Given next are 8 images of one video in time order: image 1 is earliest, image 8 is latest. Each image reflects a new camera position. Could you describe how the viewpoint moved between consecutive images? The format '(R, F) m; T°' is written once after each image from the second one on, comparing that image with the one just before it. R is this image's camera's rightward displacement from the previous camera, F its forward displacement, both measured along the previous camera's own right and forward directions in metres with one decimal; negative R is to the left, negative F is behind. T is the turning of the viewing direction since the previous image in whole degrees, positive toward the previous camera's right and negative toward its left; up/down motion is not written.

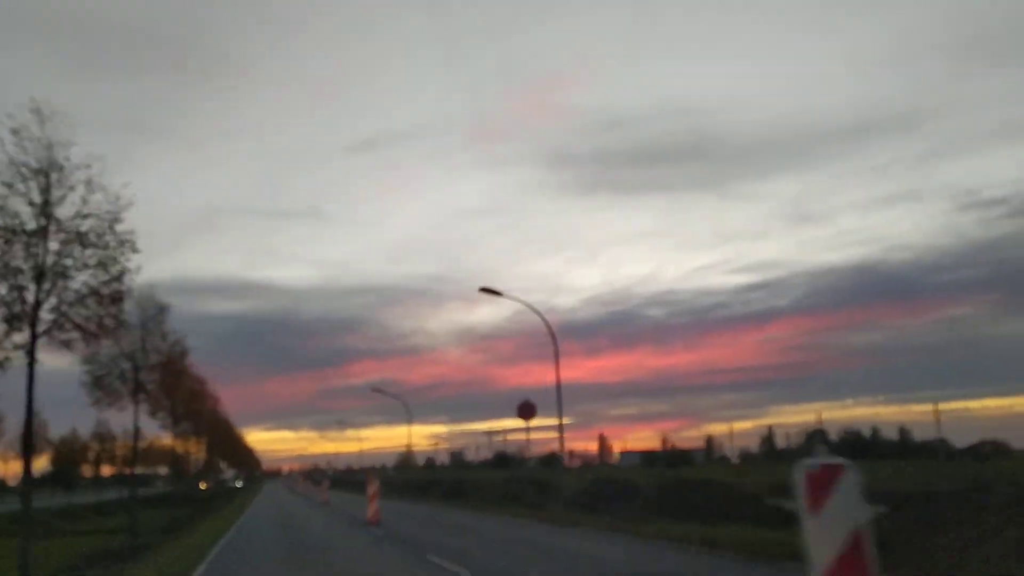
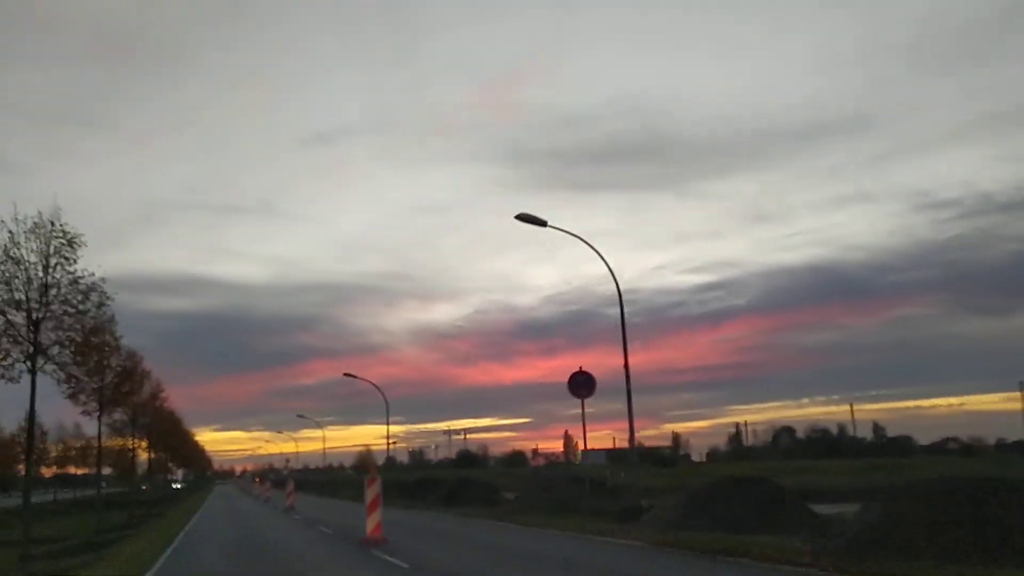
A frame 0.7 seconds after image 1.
(-0.6, +2.0) m; +3°
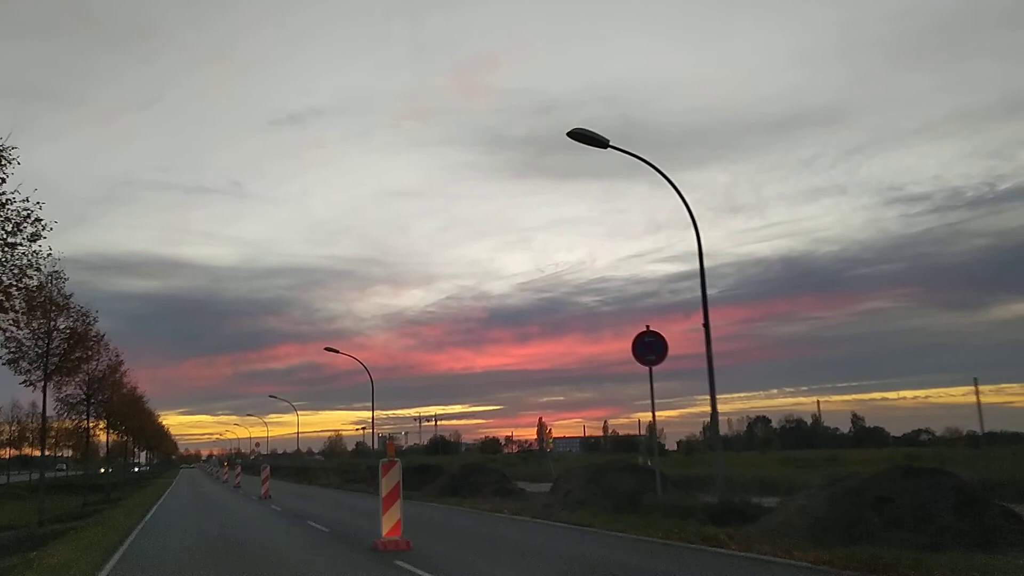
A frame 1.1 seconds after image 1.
(-0.3, +1.1) m; +2°
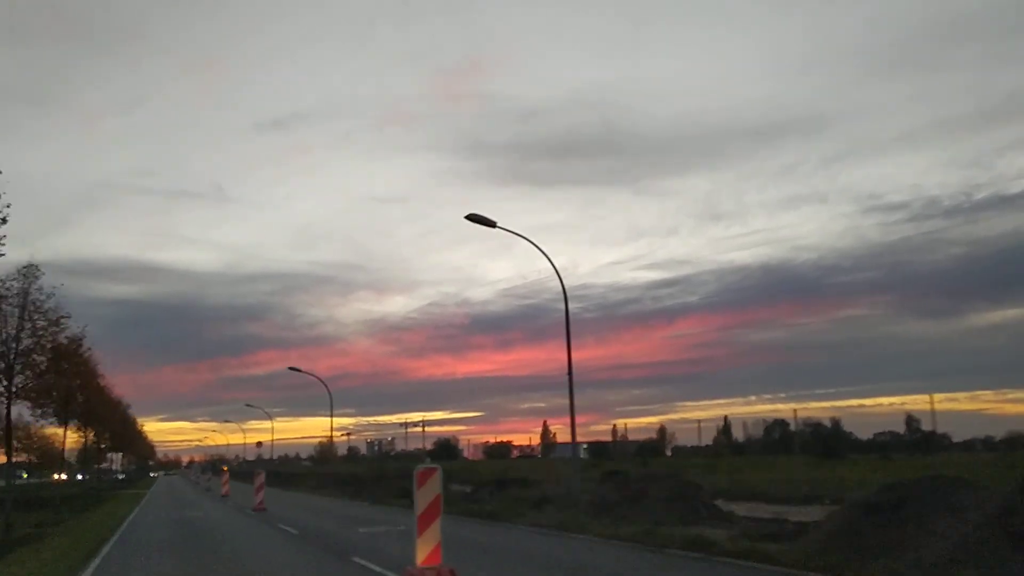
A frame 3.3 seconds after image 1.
(+0.1, -0.2) m; +1°
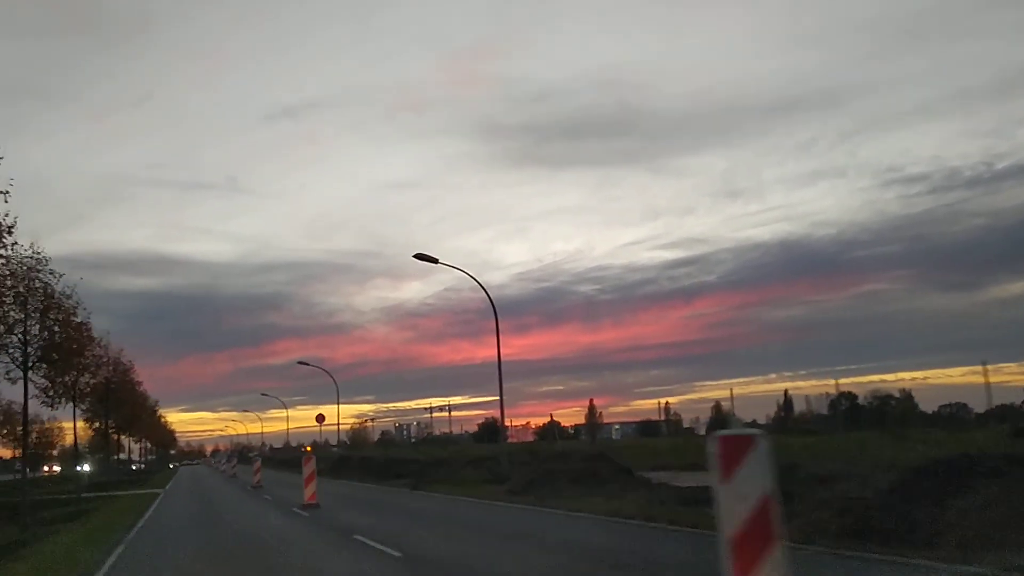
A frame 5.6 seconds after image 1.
(-0.6, +1.4) m; -1°
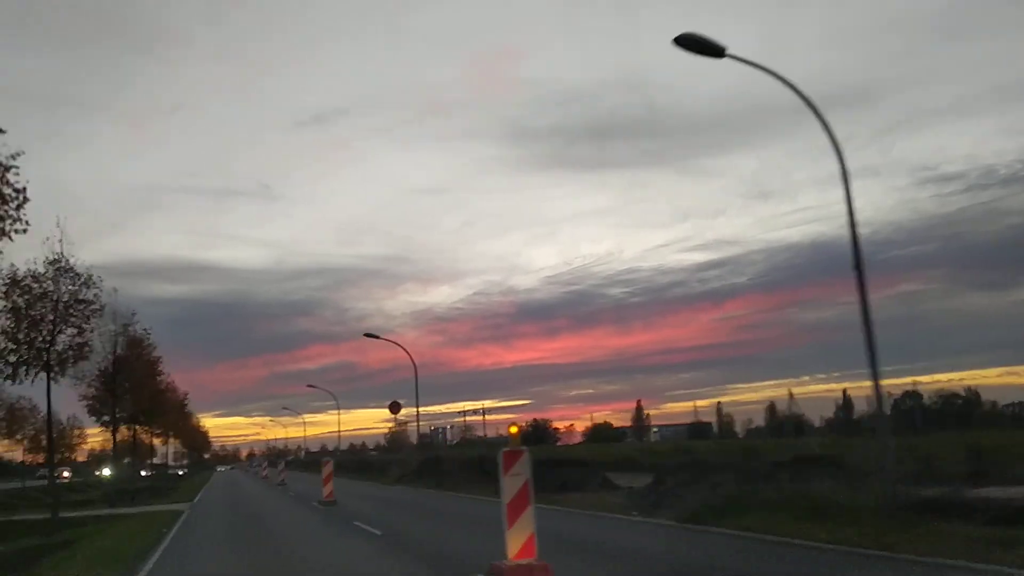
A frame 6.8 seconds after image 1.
(+0.1, -0.3) m; -2°
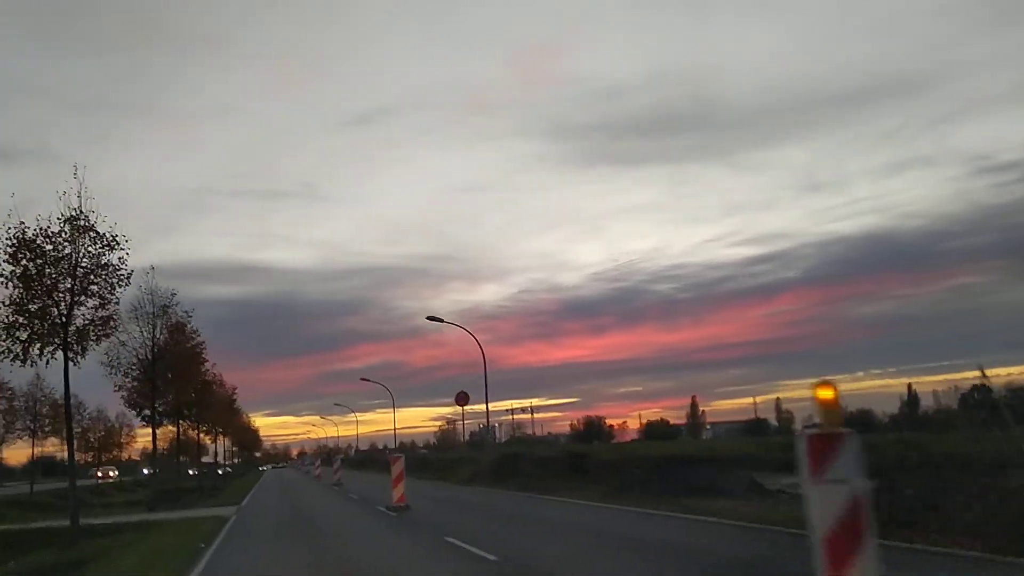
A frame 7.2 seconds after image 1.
(-0.3, +0.9) m; -3°
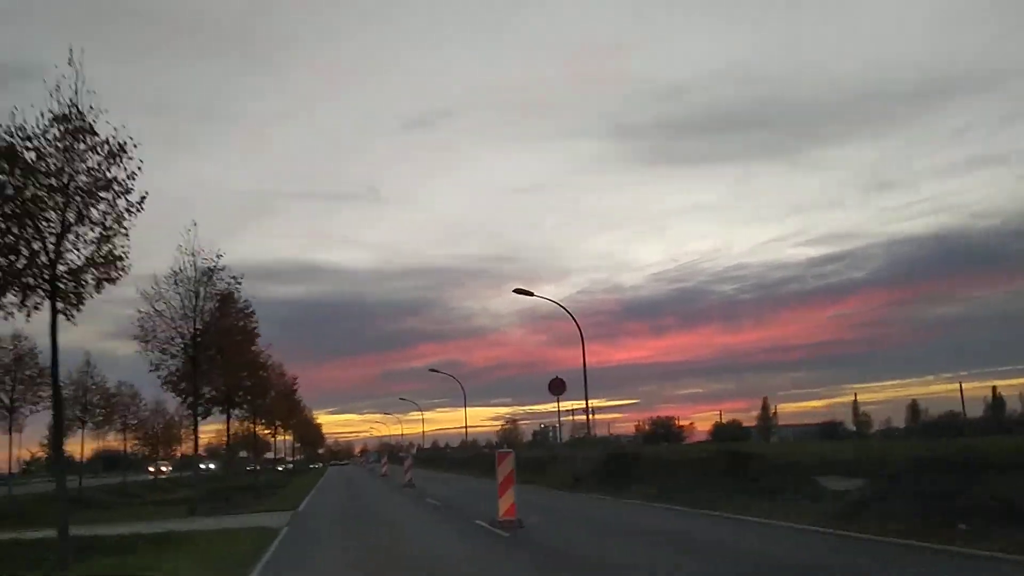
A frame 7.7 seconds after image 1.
(-0.2, +0.9) m; -4°
